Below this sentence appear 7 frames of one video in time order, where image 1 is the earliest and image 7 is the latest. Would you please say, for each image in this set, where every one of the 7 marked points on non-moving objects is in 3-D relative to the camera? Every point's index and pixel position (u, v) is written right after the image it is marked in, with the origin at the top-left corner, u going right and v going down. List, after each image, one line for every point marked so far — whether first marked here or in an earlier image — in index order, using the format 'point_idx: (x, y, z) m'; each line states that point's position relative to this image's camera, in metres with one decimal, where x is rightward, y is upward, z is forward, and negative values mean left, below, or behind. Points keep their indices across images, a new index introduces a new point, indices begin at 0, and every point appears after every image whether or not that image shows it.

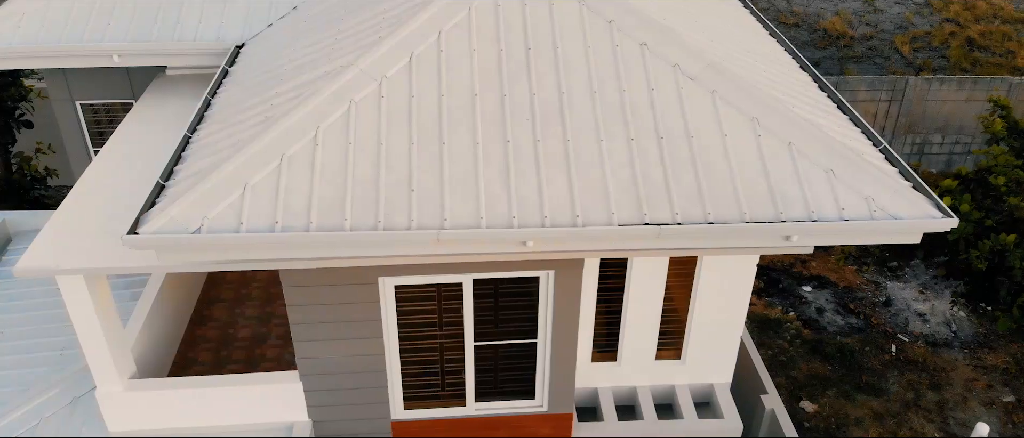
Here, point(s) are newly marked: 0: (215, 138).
0: (-2.6, +0.7, +7.9) m
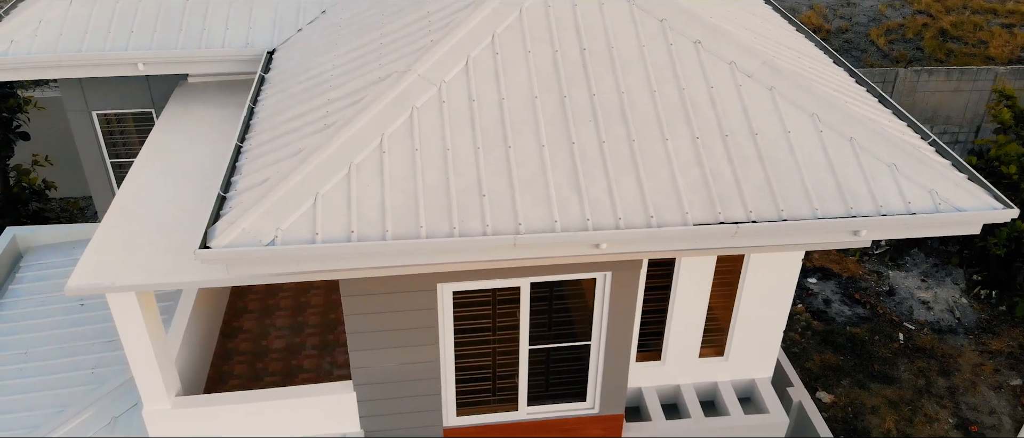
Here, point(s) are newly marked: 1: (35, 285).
0: (-2.1, +0.6, +7.7) m
1: (-6.0, -0.8, +11.4) m
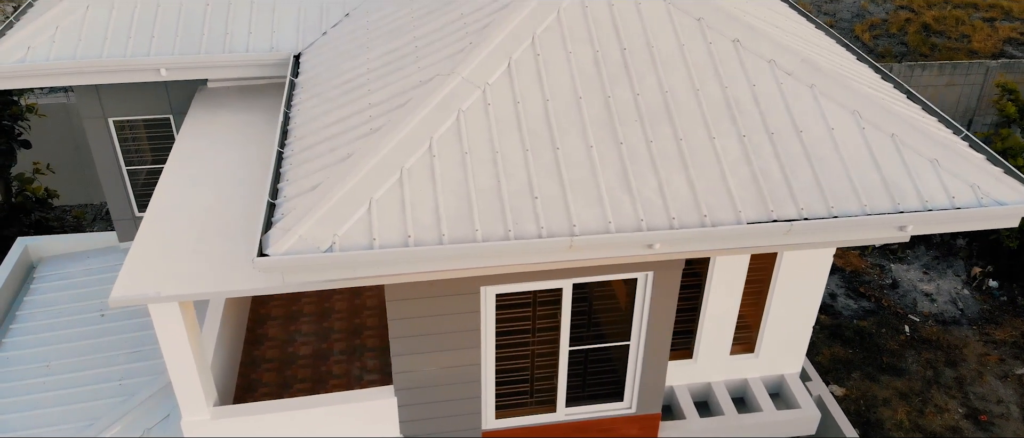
0: (-1.7, +0.6, +7.7) m
1: (-5.7, -1.0, +11.2) m
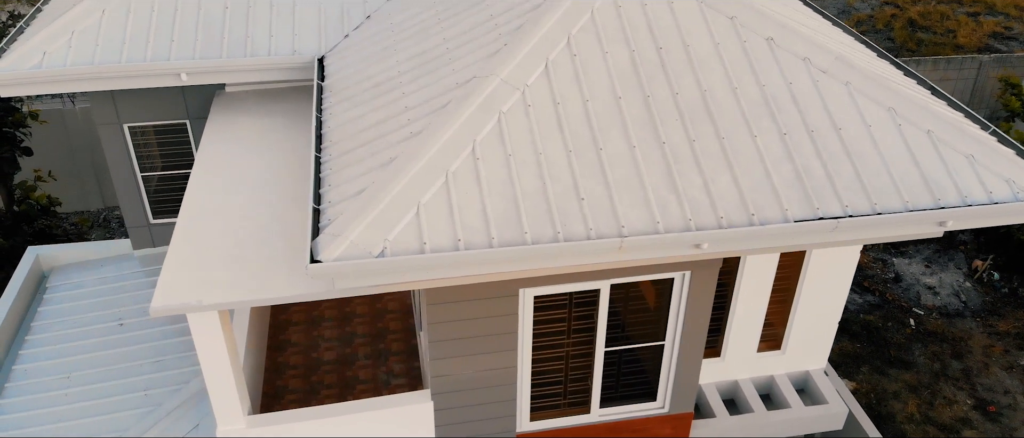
0: (-1.3, +0.5, +7.6) m
1: (-5.5, -1.1, +11.0) m
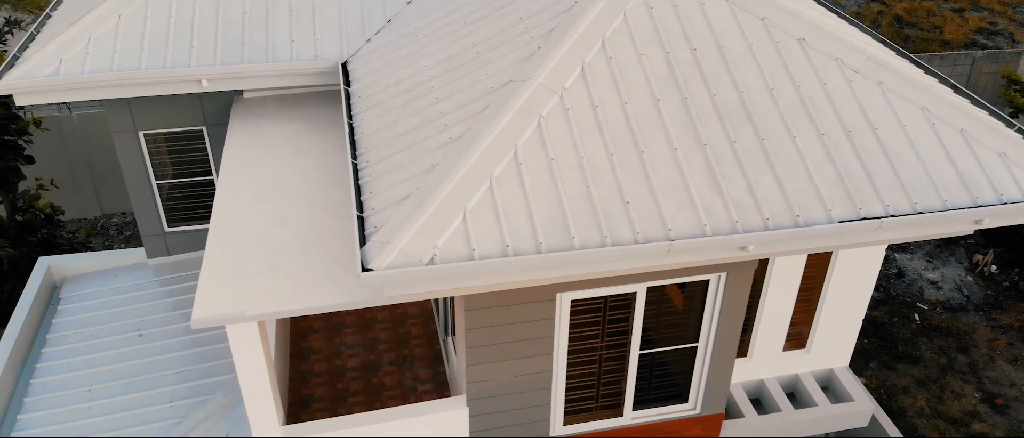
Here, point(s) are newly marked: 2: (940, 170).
0: (-1.0, +0.5, +7.5) m
1: (-5.2, -1.2, +10.9) m
2: (+3.6, +0.4, +7.6) m
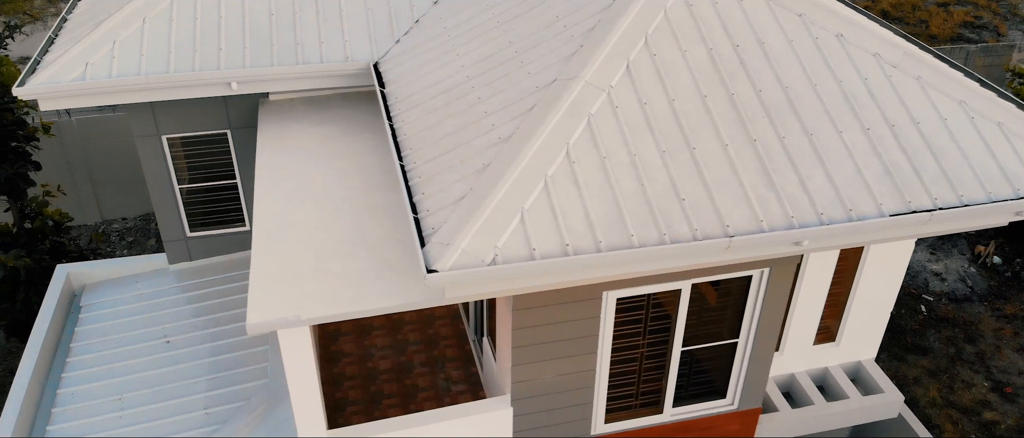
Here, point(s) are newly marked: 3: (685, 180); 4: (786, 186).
0: (-0.6, +0.5, +7.5) m
1: (-4.8, -1.3, +10.7) m
2: (+4.0, +0.5, +7.7) m
3: (+1.4, +0.3, +7.1) m
4: (+2.2, +0.3, +7.2) m
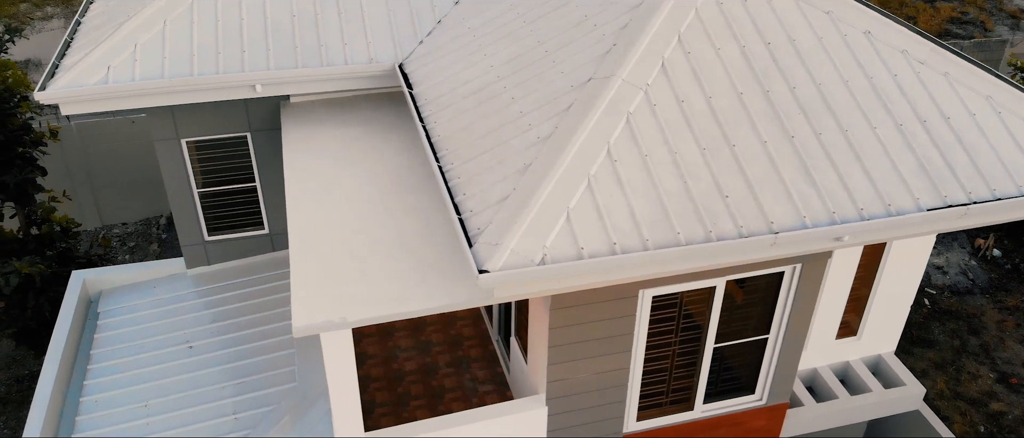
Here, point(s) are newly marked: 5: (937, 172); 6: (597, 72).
0: (-0.3, +0.5, +7.5) m
1: (-4.6, -1.3, +10.6) m
2: (+4.3, +0.5, +7.8) m
3: (+1.7, +0.3, +7.2) m
4: (+2.5, +0.3, +7.2) m
5: (+3.5, +0.4, +7.5) m
6: (+0.7, +1.3, +7.8) m
